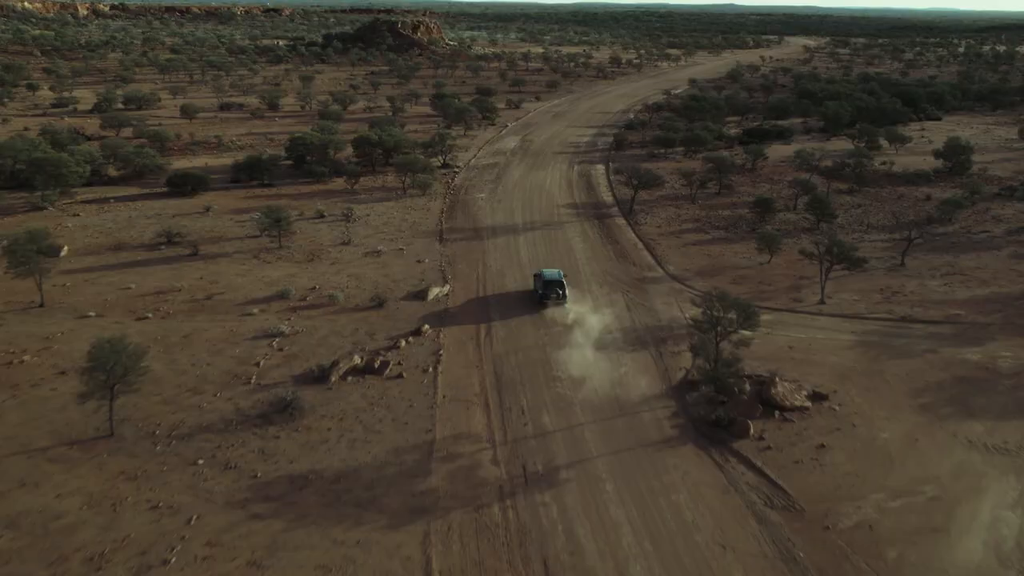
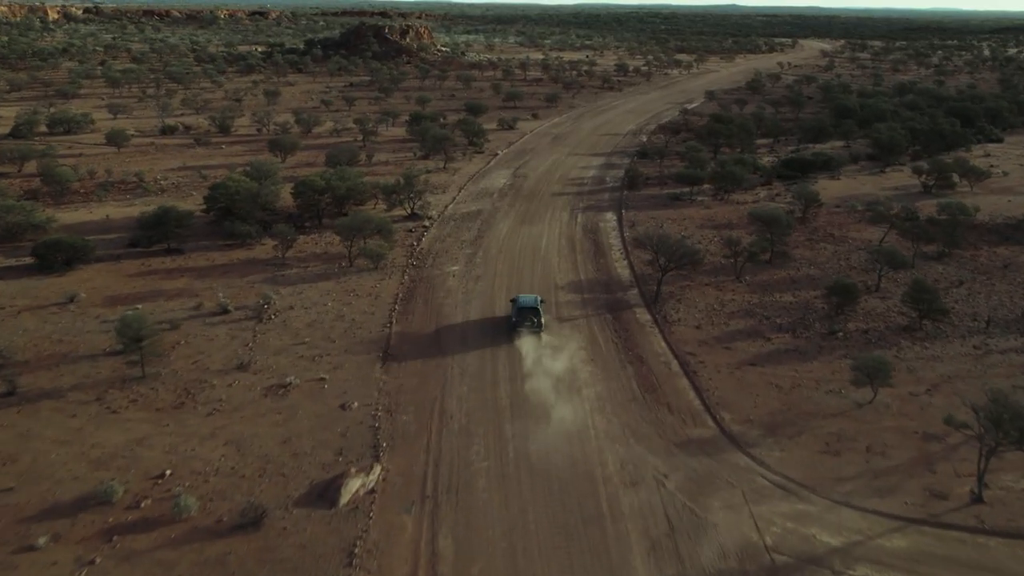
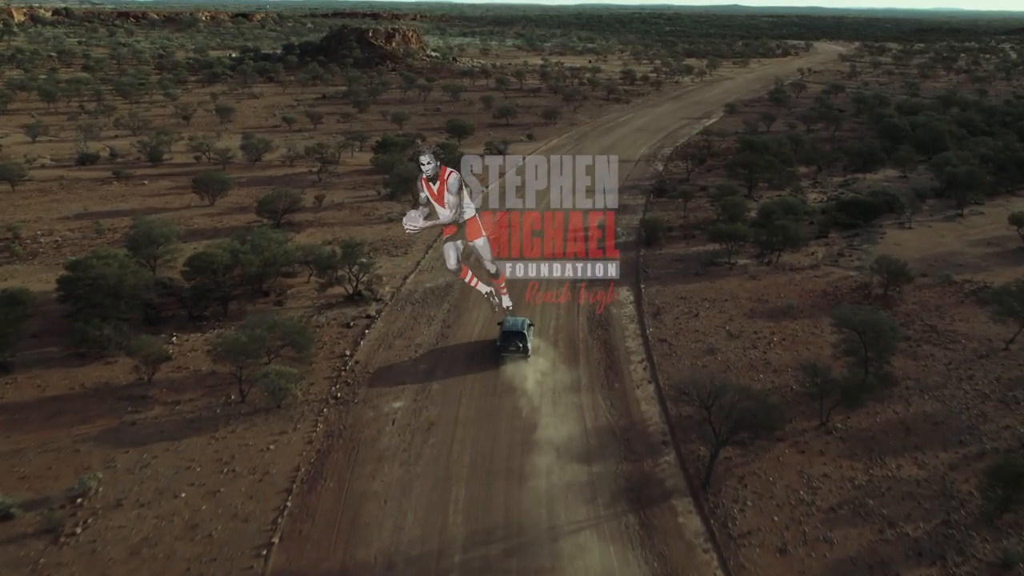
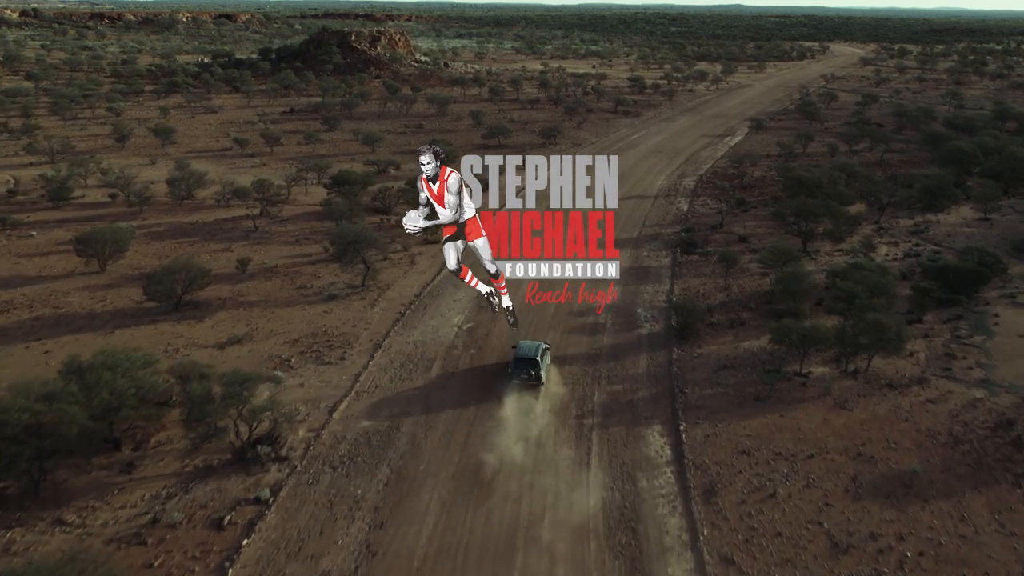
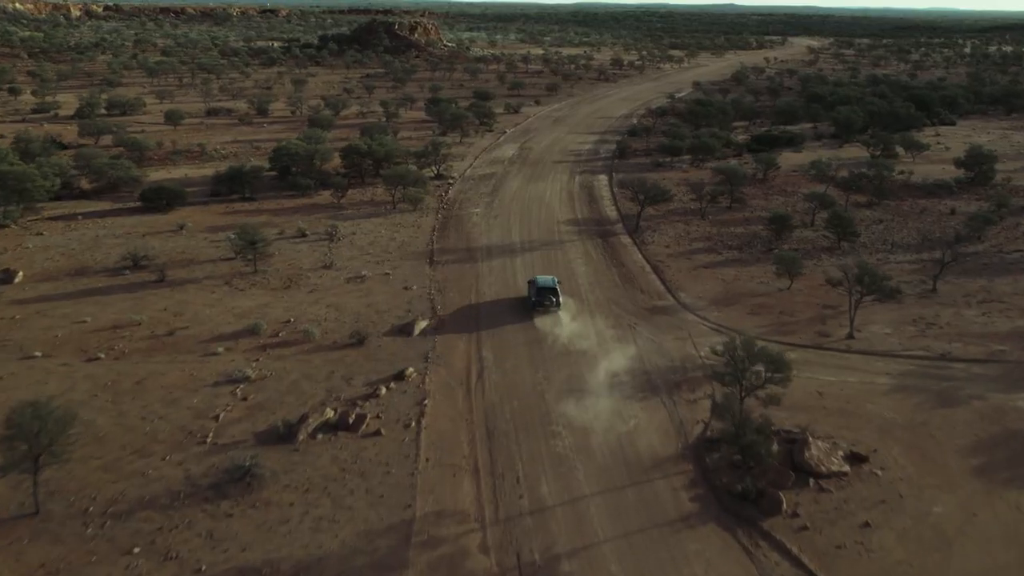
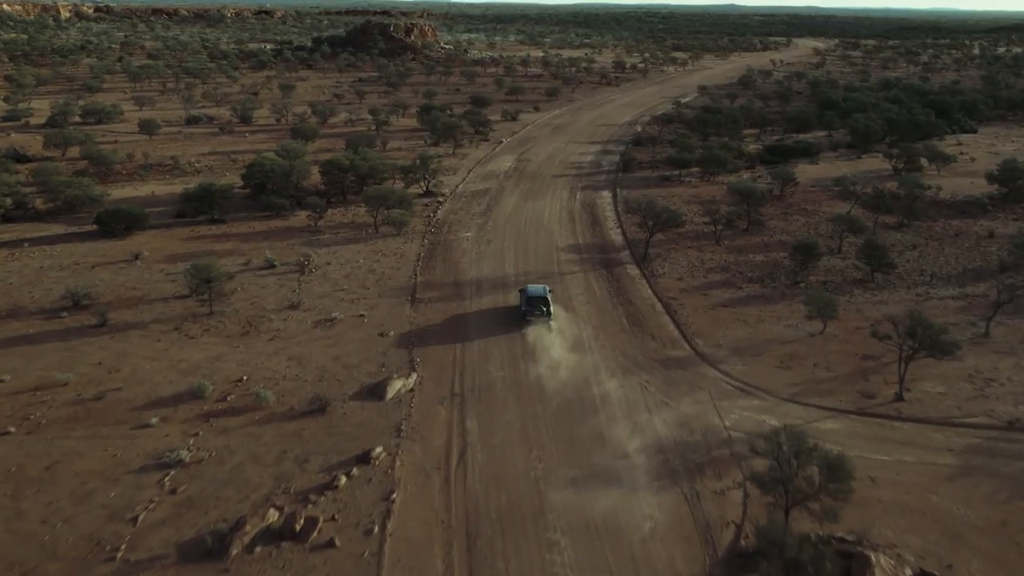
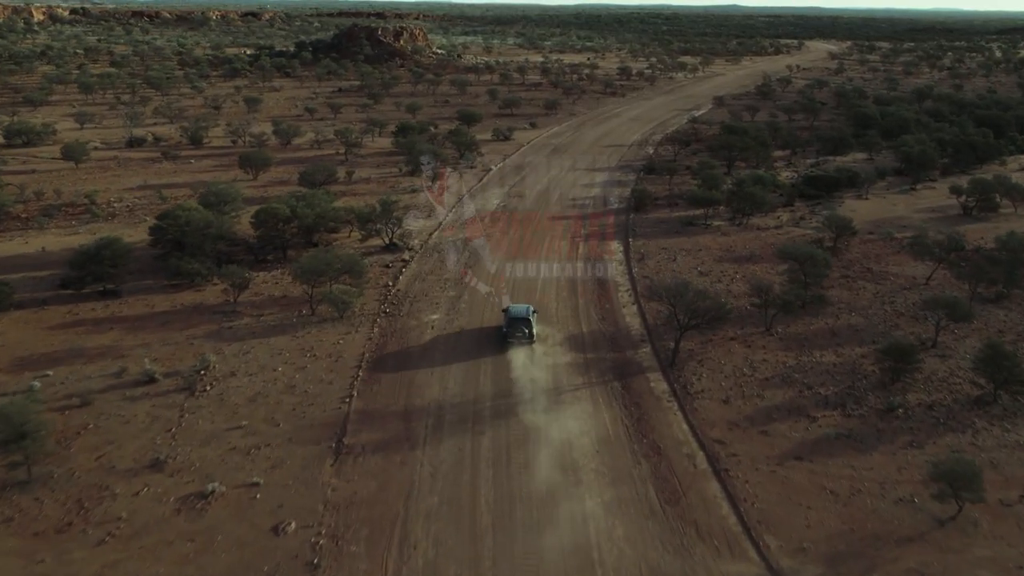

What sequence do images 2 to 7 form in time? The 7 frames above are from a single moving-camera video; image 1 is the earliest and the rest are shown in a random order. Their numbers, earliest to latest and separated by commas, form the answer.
5, 6, 2, 7, 3, 4
